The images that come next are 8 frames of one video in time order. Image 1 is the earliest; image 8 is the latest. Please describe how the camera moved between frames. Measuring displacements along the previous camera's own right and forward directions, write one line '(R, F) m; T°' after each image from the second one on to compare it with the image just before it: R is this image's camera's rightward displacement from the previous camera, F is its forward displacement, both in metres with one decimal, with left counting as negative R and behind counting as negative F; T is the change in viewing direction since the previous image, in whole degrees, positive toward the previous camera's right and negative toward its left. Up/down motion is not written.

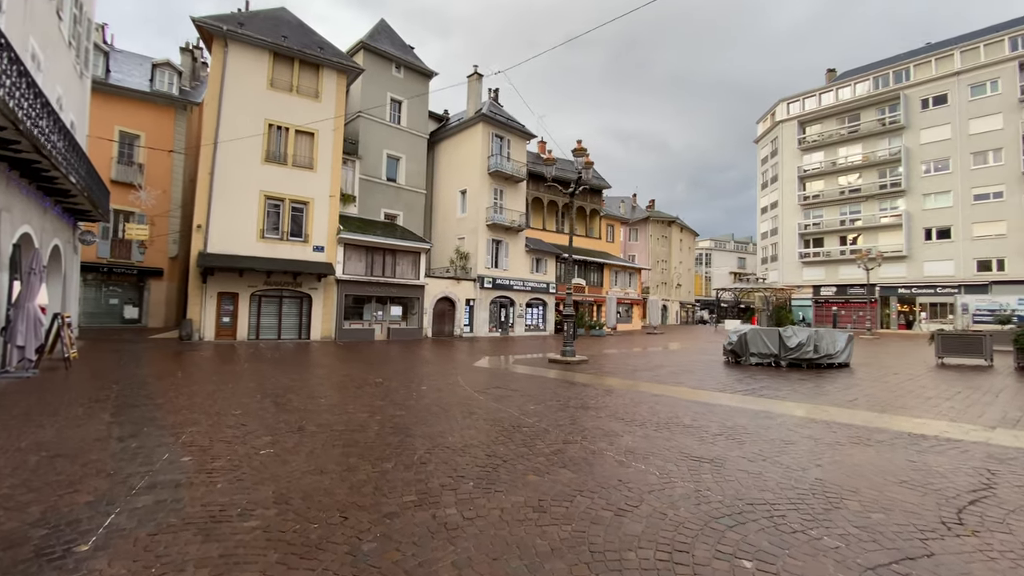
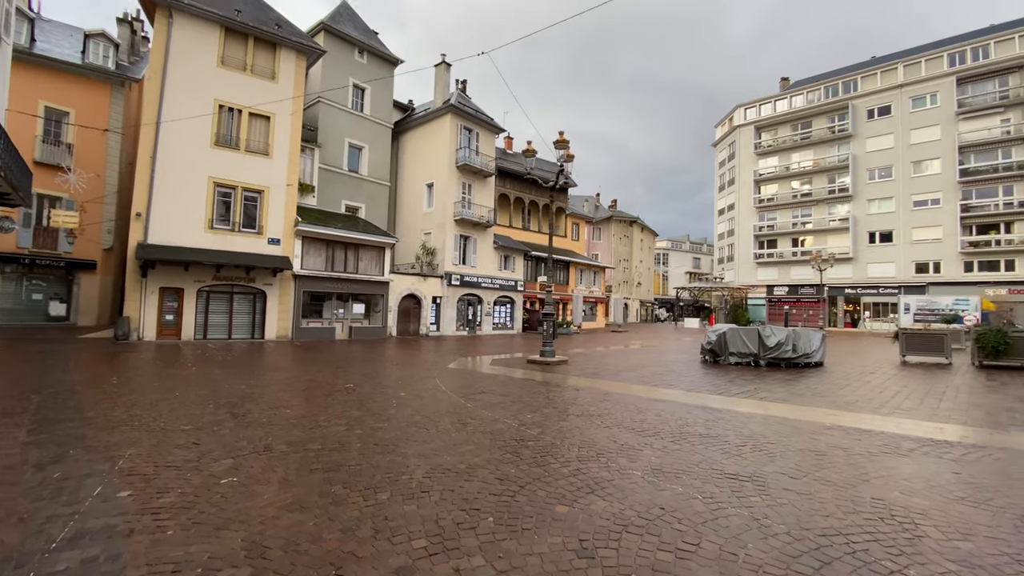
(-0.5, +0.7) m; +5°
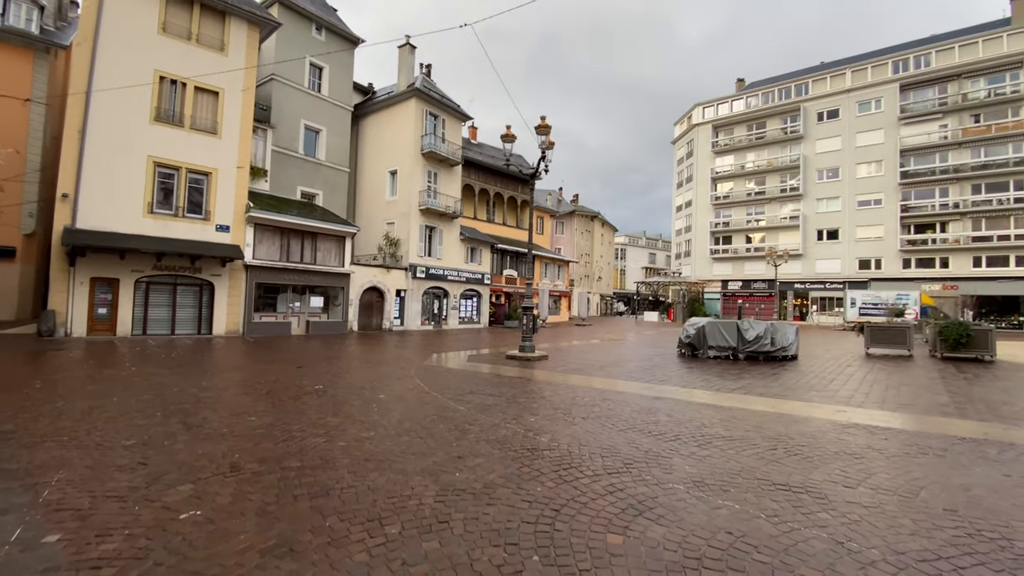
(-0.5, +0.7) m; +5°
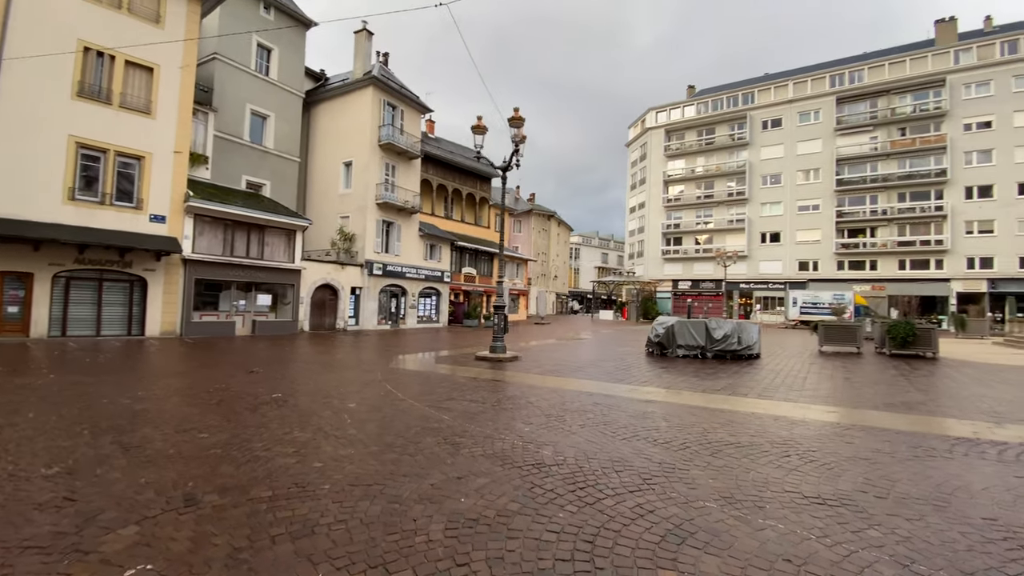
(-0.4, +0.5) m; +6°
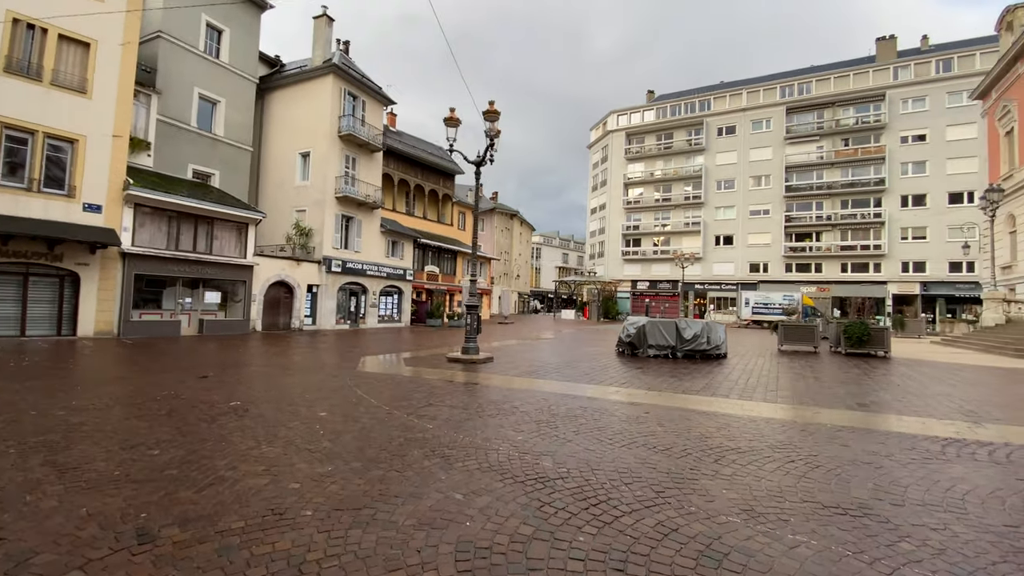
(-0.3, +0.4) m; +5°
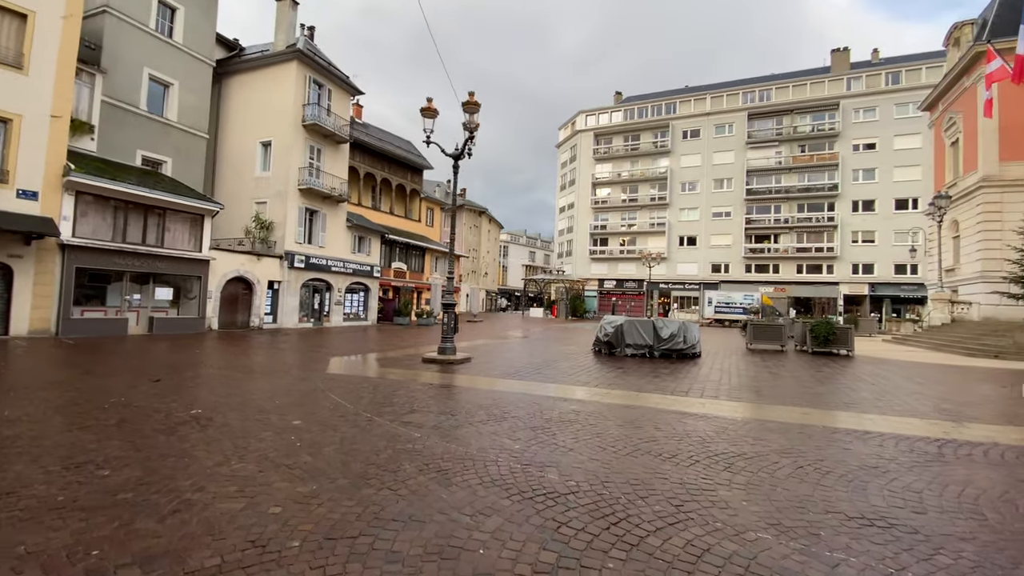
(-0.3, +0.3) m; +4°
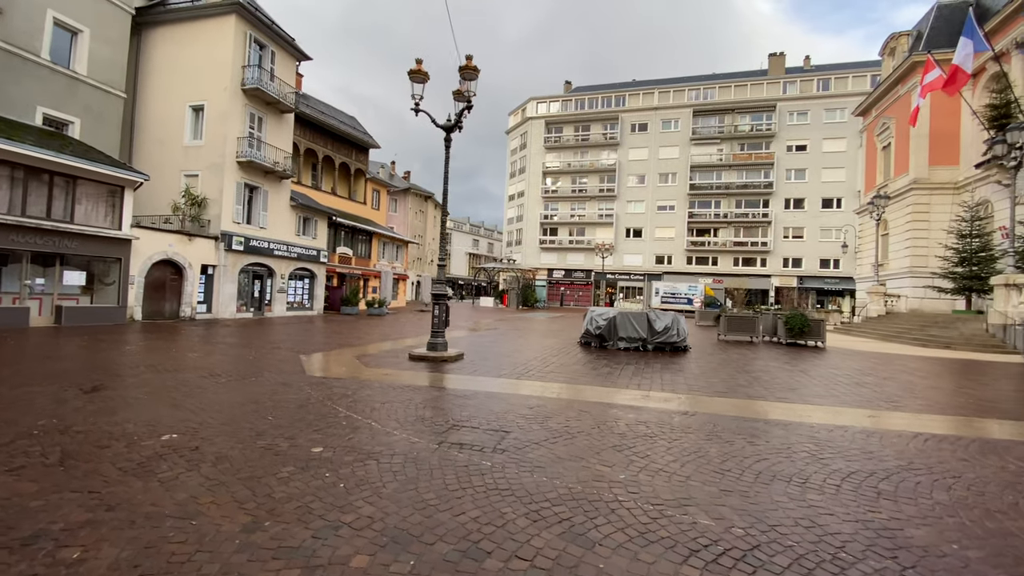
(-1.3, +1.1) m; +8°
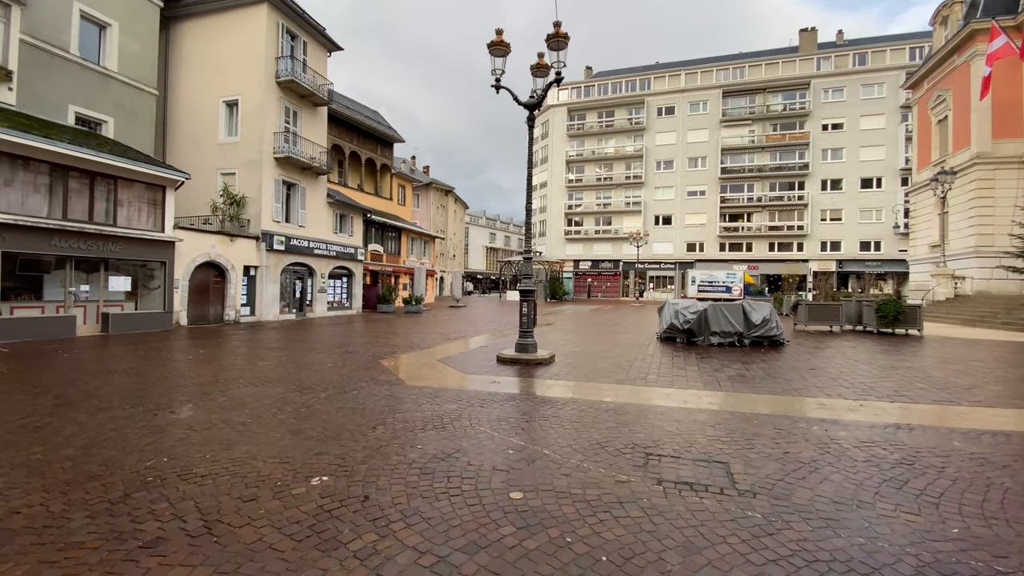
(-1.6, +0.9) m; -1°
